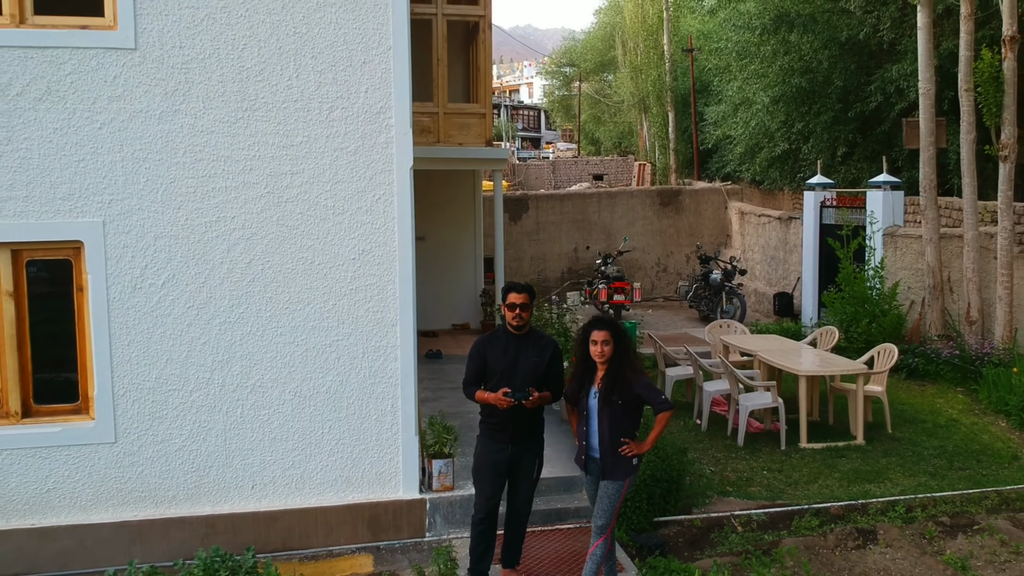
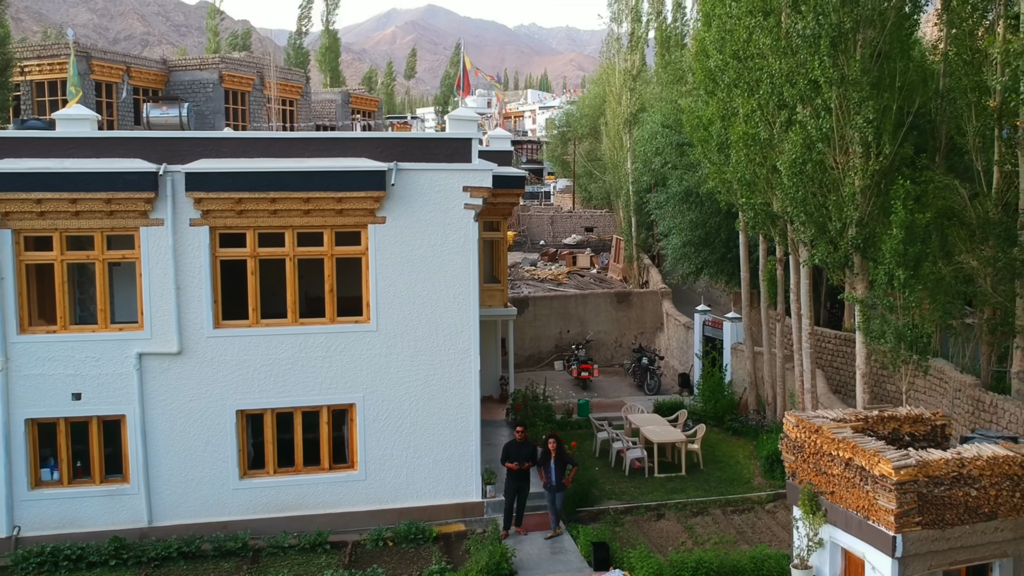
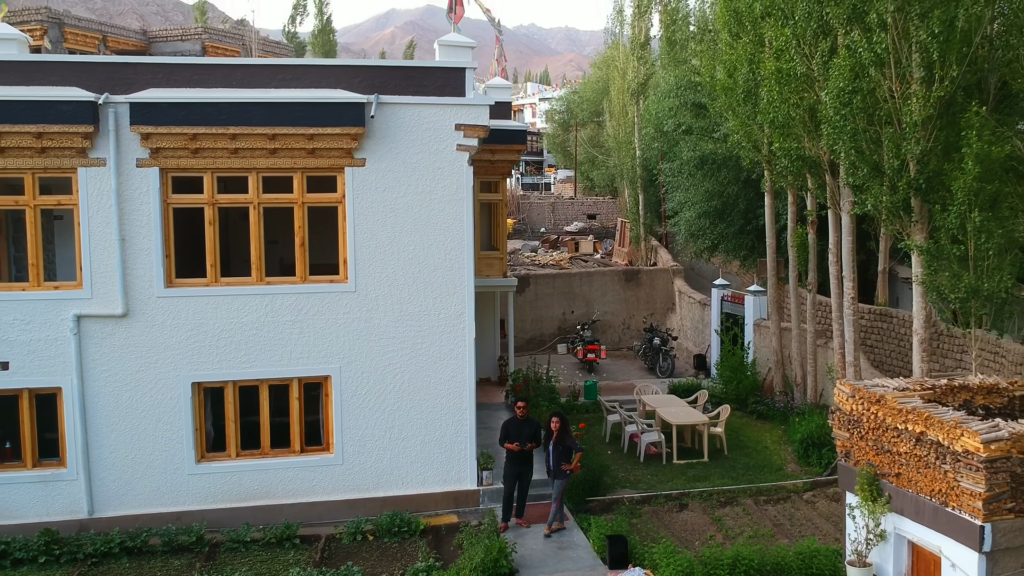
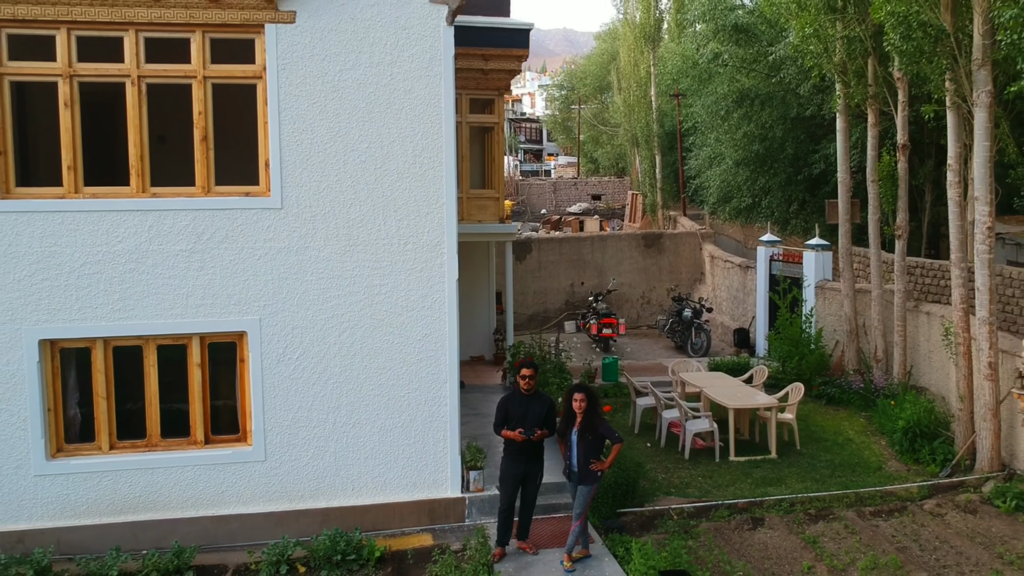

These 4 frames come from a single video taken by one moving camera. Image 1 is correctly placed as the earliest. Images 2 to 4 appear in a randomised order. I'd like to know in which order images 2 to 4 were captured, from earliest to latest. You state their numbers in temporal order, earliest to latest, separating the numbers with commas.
4, 3, 2
